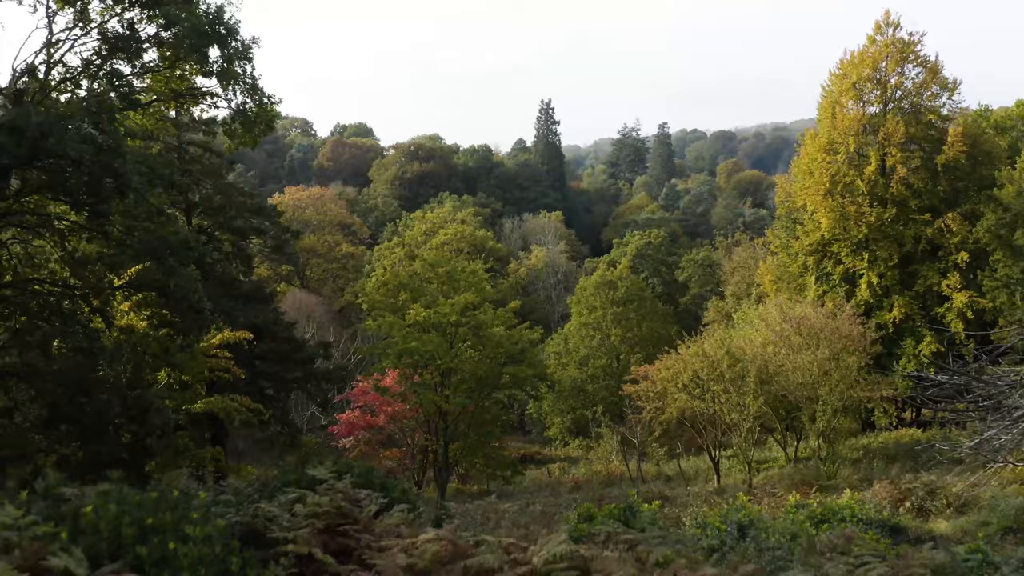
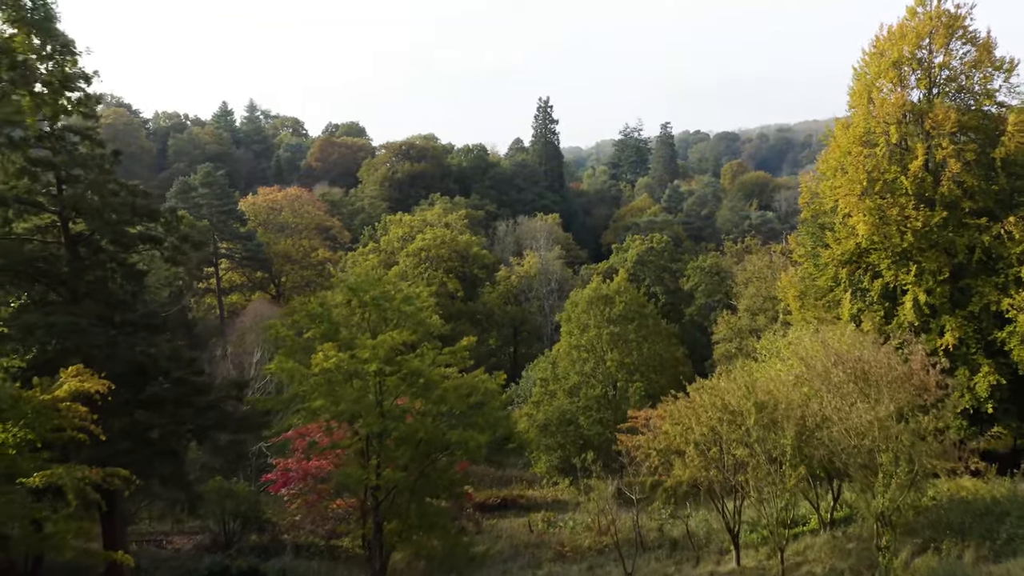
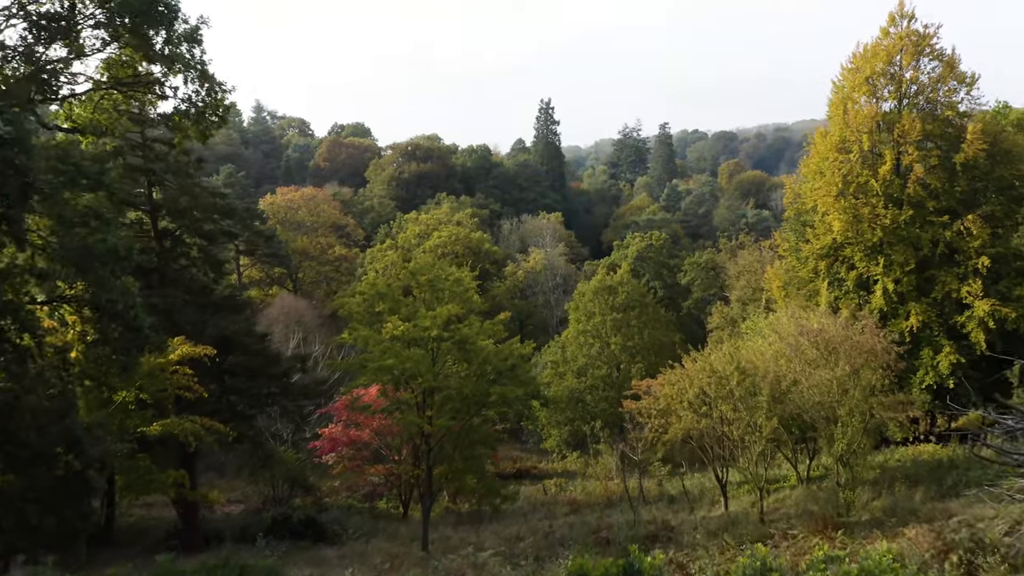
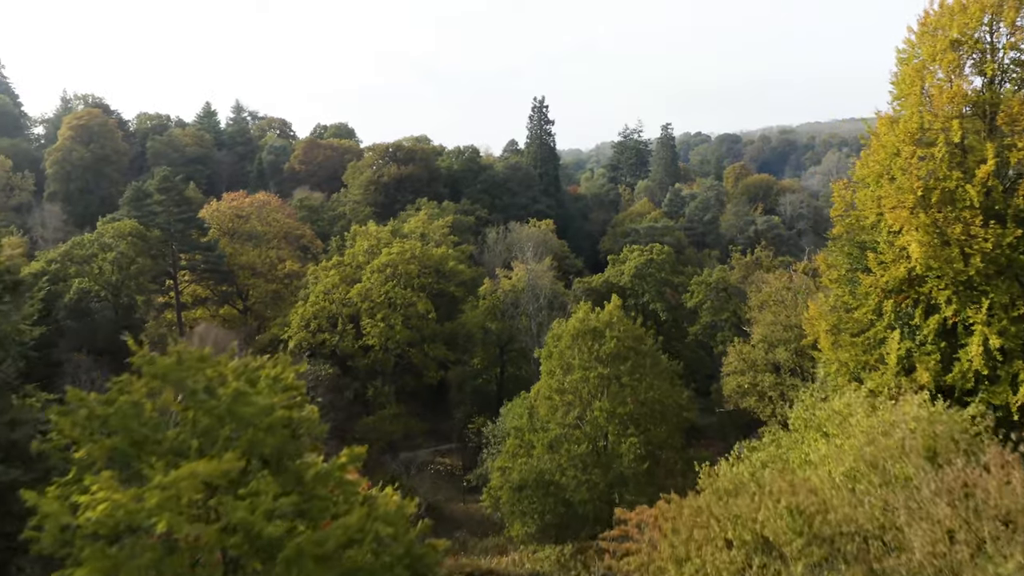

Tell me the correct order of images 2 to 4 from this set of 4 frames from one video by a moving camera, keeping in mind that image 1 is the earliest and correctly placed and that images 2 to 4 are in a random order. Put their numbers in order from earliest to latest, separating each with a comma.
3, 2, 4
